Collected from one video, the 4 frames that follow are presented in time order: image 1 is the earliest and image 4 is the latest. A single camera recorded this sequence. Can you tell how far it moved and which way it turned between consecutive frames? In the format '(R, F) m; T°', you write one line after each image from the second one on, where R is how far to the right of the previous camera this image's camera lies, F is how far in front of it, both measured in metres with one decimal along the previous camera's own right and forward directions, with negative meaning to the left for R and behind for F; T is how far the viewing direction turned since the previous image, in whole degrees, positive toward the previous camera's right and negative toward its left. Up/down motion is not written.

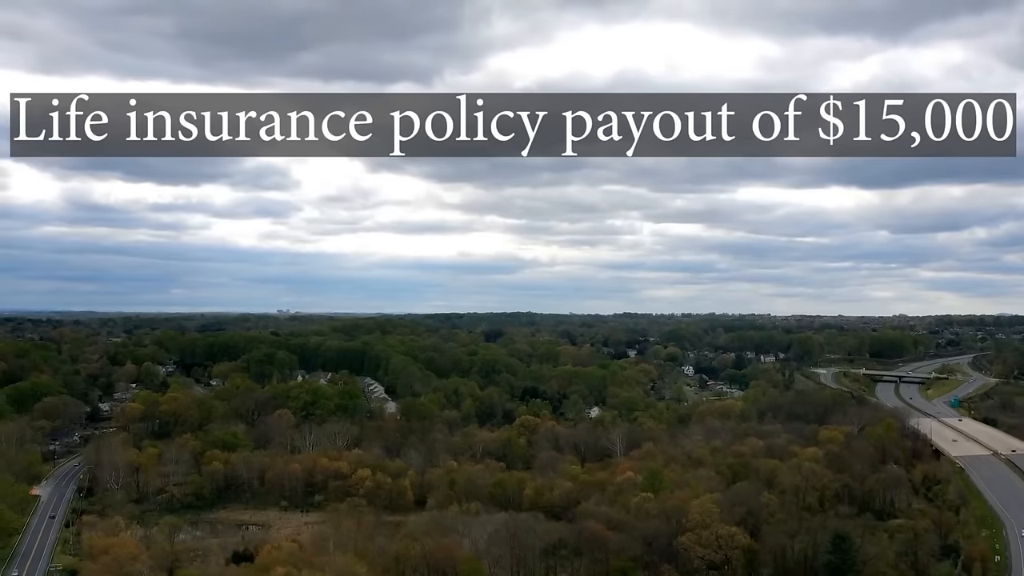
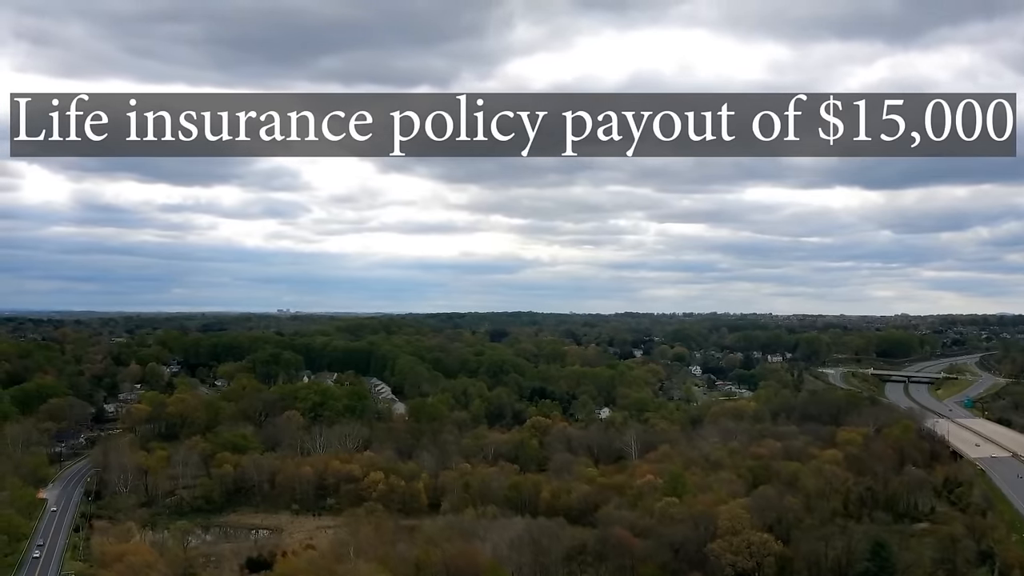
(-0.6, +0.6) m; 0°
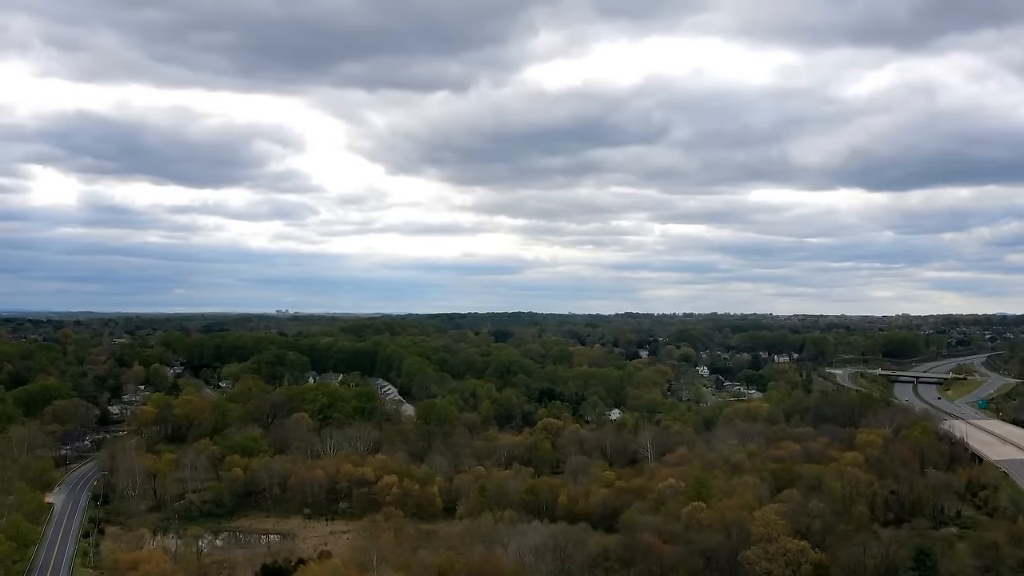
(-0.7, +0.7) m; 0°
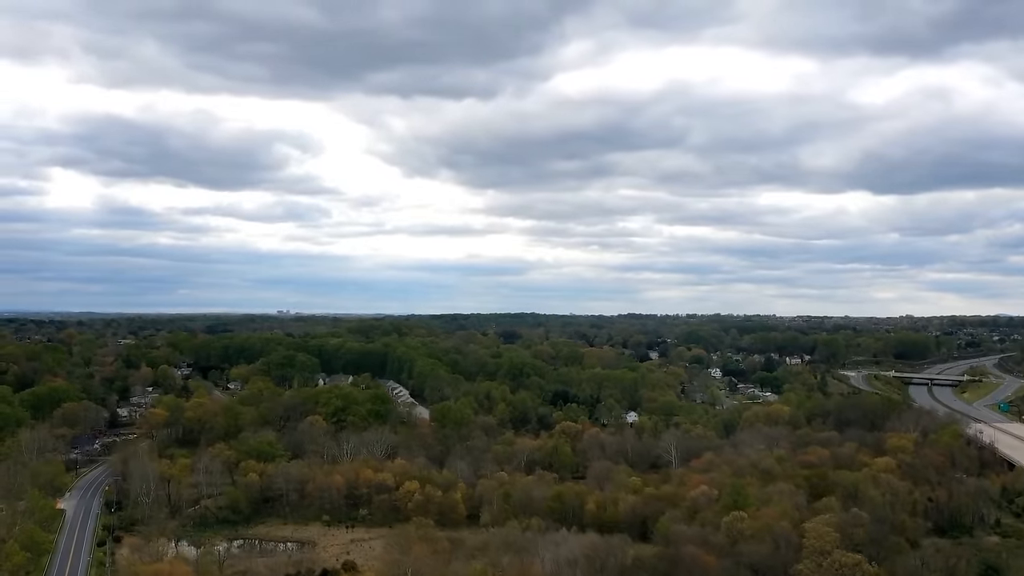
(-1.0, +0.9) m; 0°
